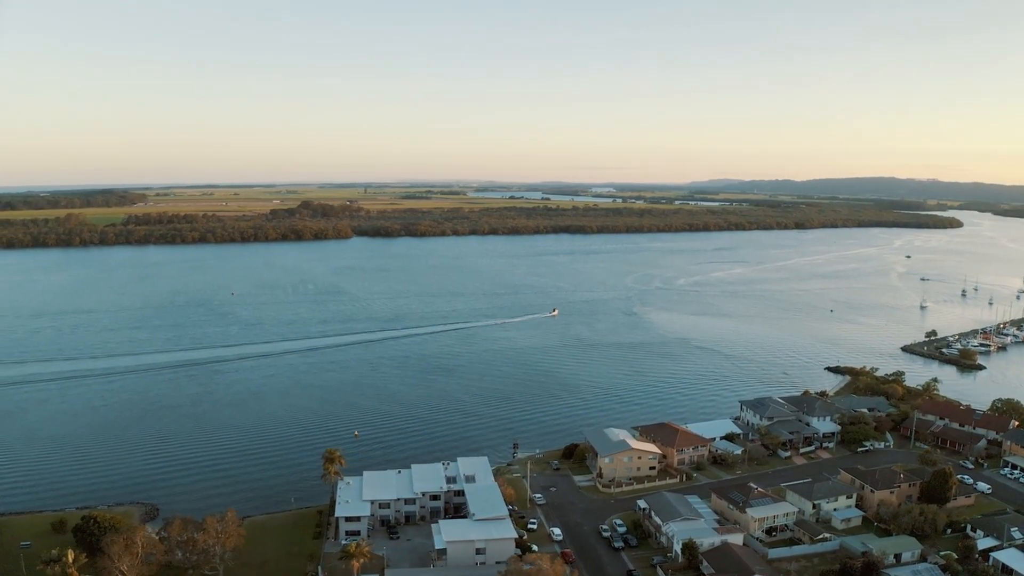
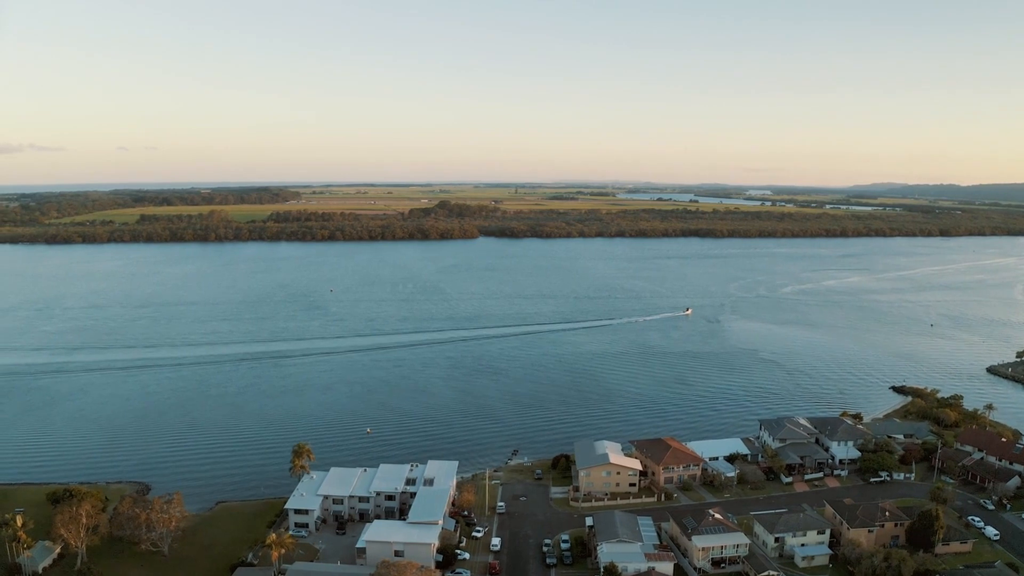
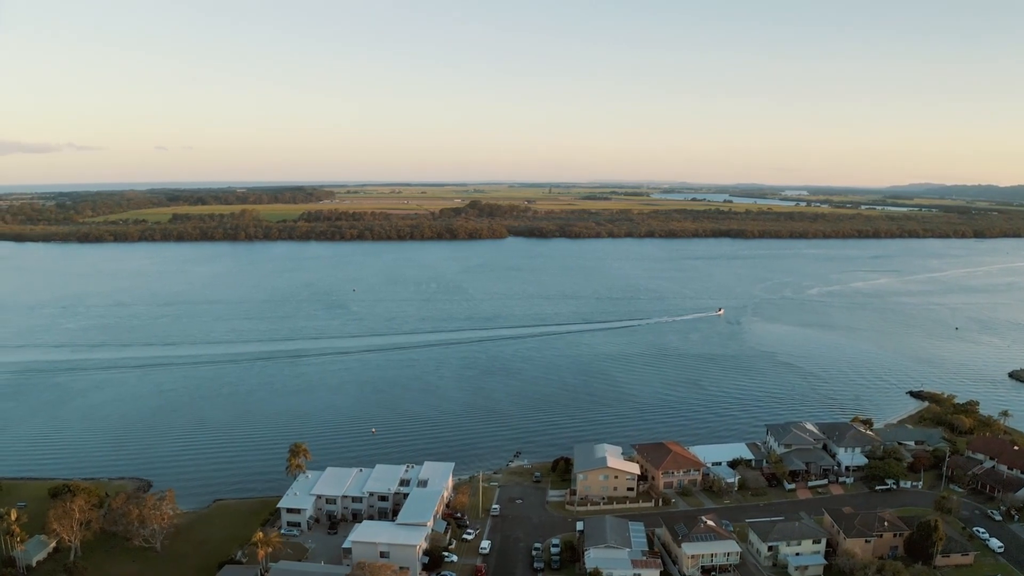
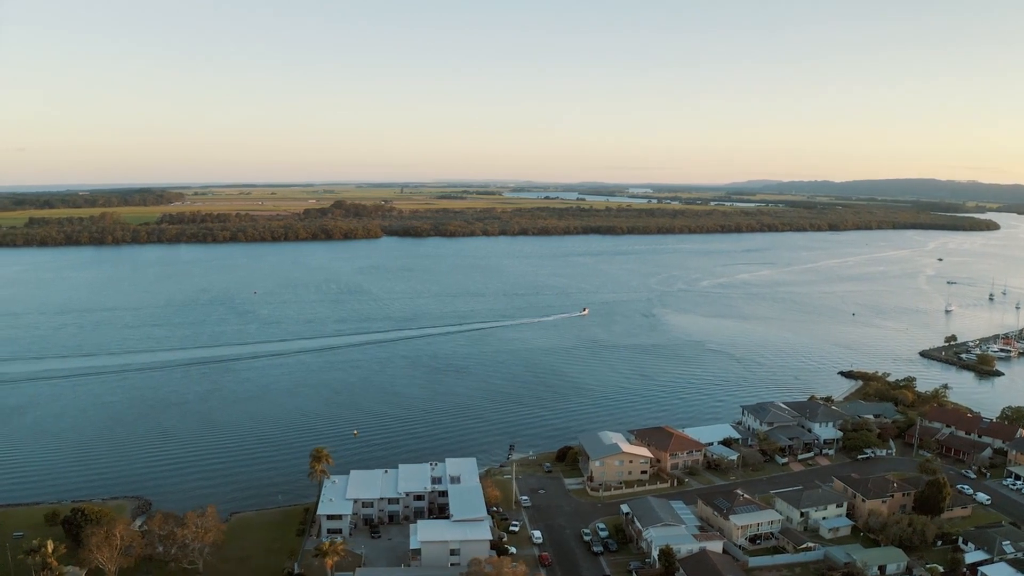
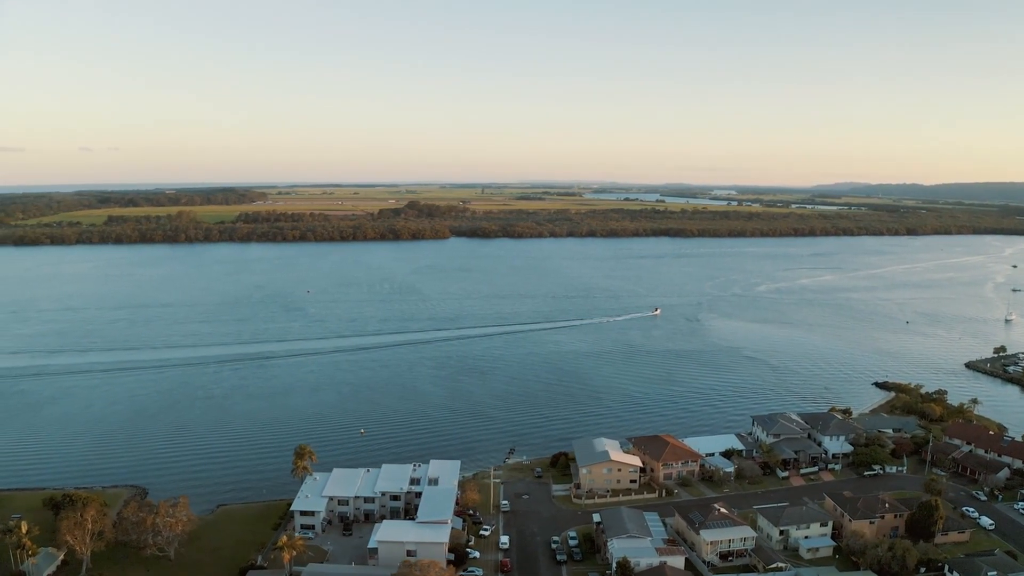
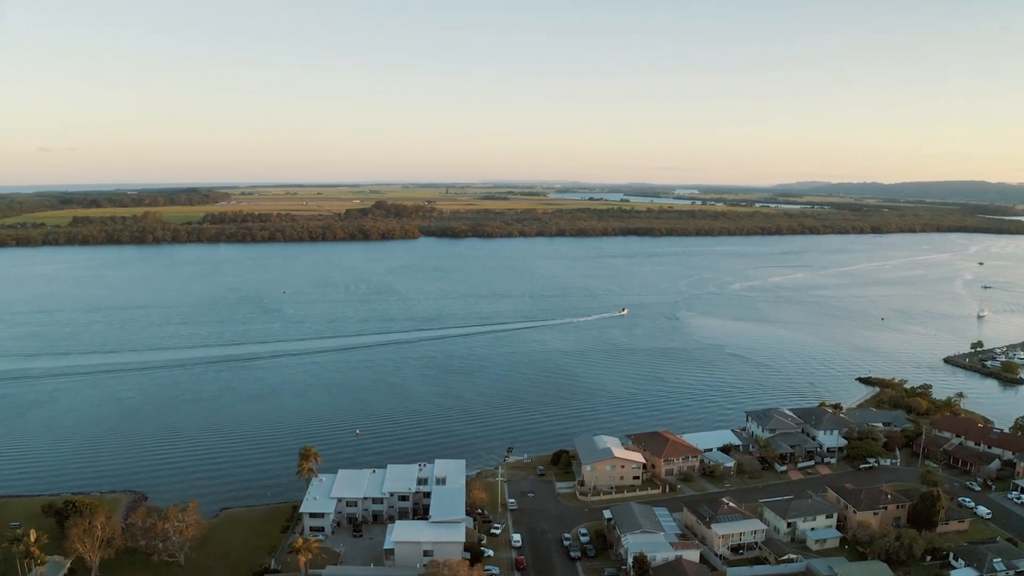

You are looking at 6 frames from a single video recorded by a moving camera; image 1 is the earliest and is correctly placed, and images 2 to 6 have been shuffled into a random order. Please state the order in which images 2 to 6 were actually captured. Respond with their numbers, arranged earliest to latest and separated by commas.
4, 6, 5, 2, 3
